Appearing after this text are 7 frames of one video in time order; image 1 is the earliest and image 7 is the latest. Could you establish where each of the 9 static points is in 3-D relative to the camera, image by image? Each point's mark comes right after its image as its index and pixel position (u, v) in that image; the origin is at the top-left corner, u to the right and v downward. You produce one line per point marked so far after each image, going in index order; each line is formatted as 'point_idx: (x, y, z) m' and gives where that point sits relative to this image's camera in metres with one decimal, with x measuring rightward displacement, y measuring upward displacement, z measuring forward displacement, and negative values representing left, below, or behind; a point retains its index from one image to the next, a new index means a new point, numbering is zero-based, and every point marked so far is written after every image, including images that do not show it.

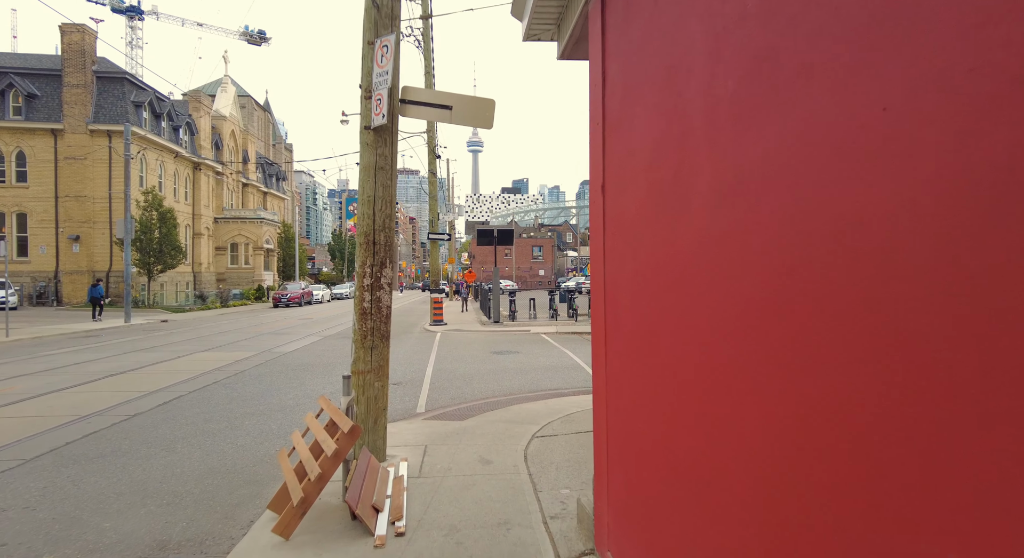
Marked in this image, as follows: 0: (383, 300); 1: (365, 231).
0: (-1.3, -0.2, +5.1) m
1: (-1.5, +0.5, +5.1) m
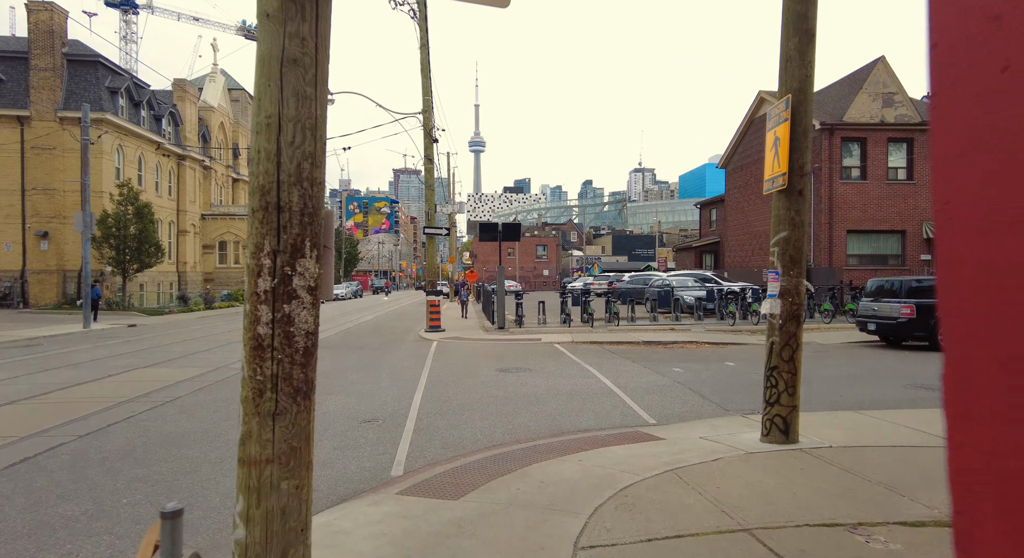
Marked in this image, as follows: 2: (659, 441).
0: (-1.1, -0.2, +2.6) m
1: (-1.3, +0.5, +2.6) m
2: (+1.8, -2.0, +6.1) m
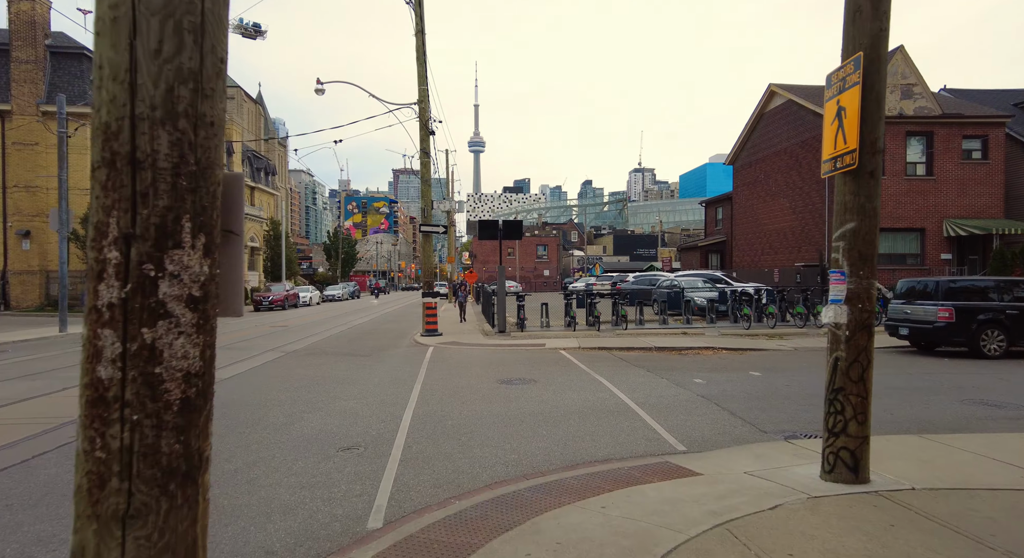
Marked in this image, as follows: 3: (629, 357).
0: (-1.1, -0.2, +1.5) m
1: (-1.2, +0.5, +1.5) m
2: (+1.8, -2.0, +5.1) m
3: (+2.9, -2.0, +12.6) m
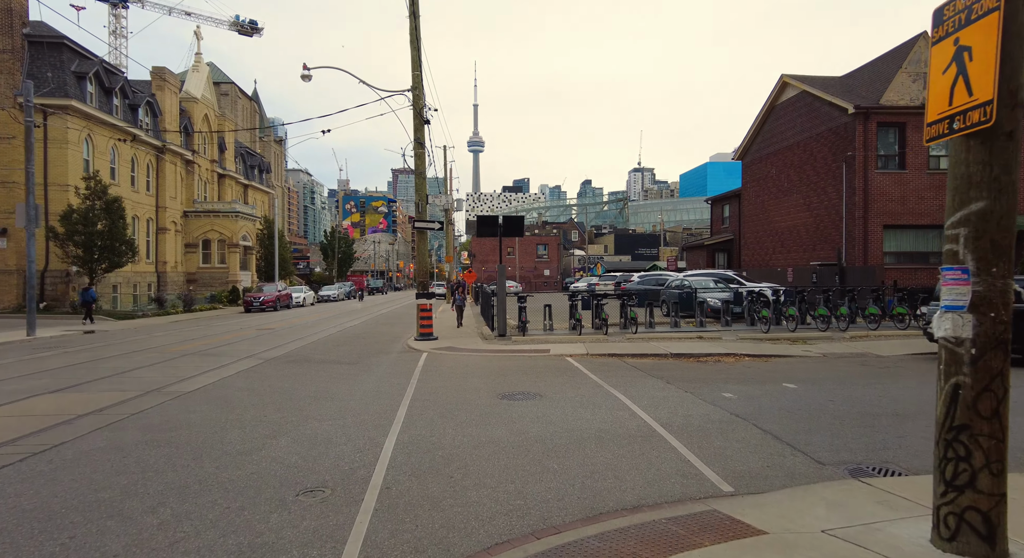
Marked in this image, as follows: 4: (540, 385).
0: (-1.0, -0.2, +0.3) m
1: (-1.2, +0.5, +0.3) m
2: (+1.9, -2.0, +3.8) m
3: (+2.9, -2.0, +11.4) m
4: (+0.5, -1.9, +9.2) m
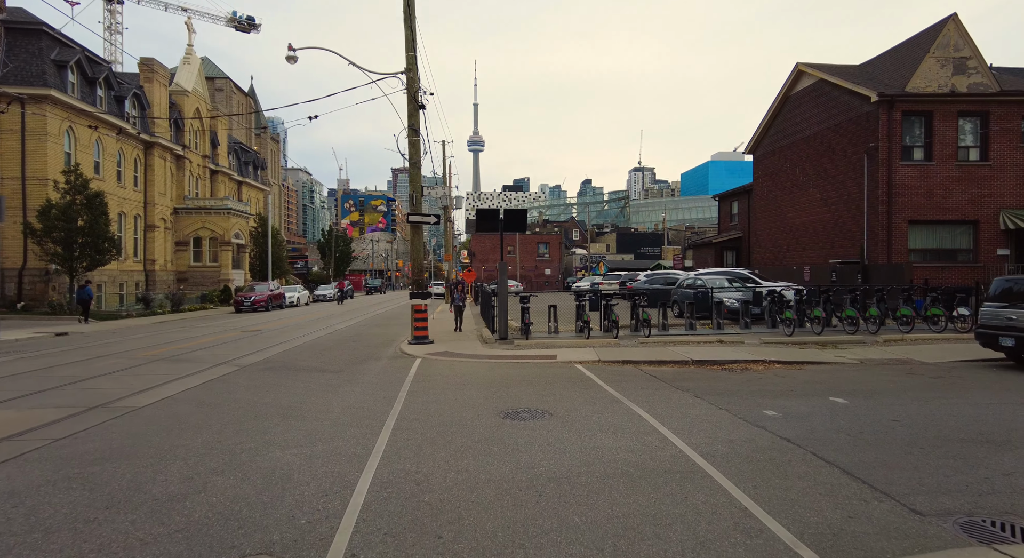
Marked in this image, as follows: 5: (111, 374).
0: (-0.9, -0.2, -1.0) m
1: (-1.1, +0.5, -1.0) m
2: (+1.9, -1.9, +2.6) m
3: (+3.0, -1.9, +10.1) m
4: (+0.6, -1.9, +7.9) m
5: (-8.5, -2.0, +10.8) m
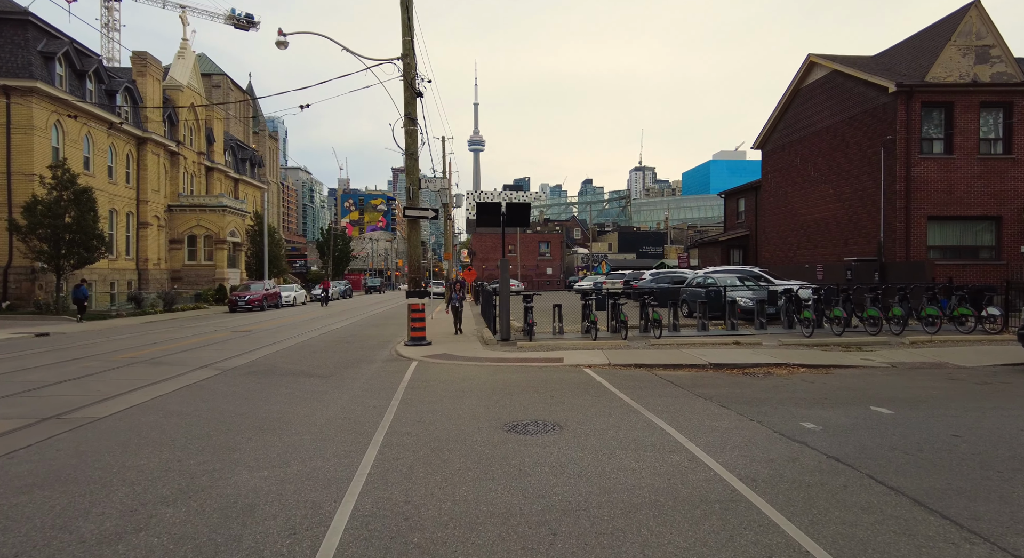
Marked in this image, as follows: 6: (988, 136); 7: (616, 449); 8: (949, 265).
0: (-0.9, -0.1, -1.8) m
1: (-1.0, +0.6, -1.8) m
2: (+2.0, -1.9, +1.7) m
3: (+3.1, -1.8, +9.3) m
4: (+0.6, -1.8, +7.1) m
5: (-8.5, -1.9, +10.0) m
6: (+18.0, +5.4, +19.2) m
7: (+1.2, -1.8, +5.6) m
8: (+16.4, +0.5, +19.0) m
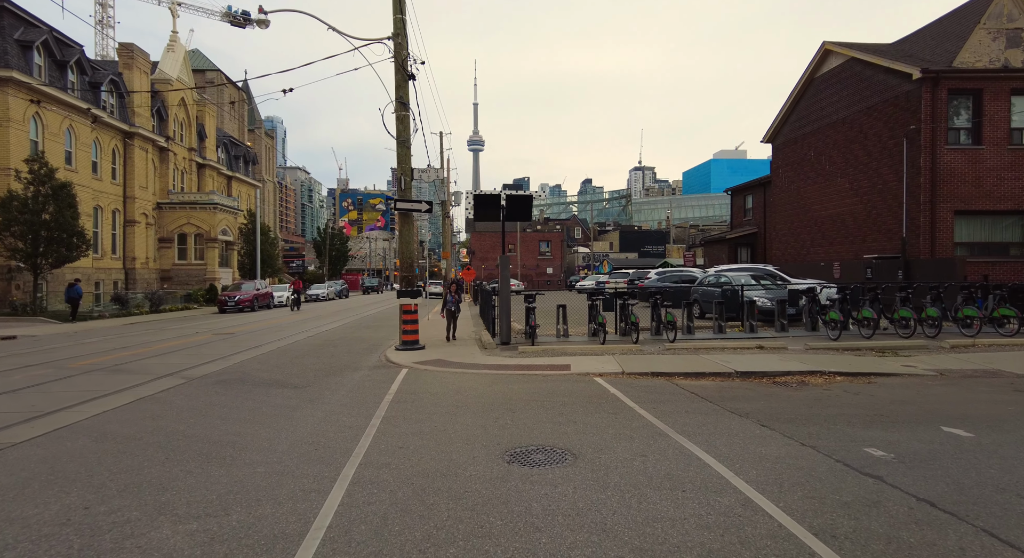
0: (-0.9, -0.1, -3.0) m
1: (-1.0, +0.6, -3.0) m
2: (+2.0, -1.8, +0.5) m
3: (+3.1, -1.8, +8.1) m
4: (+0.7, -1.8, +5.9) m
5: (-8.4, -1.9, +8.8) m
6: (+18.1, +5.5, +18.1) m
7: (+1.2, -1.8, +4.5) m
8: (+16.4, +0.6, +17.9) m
